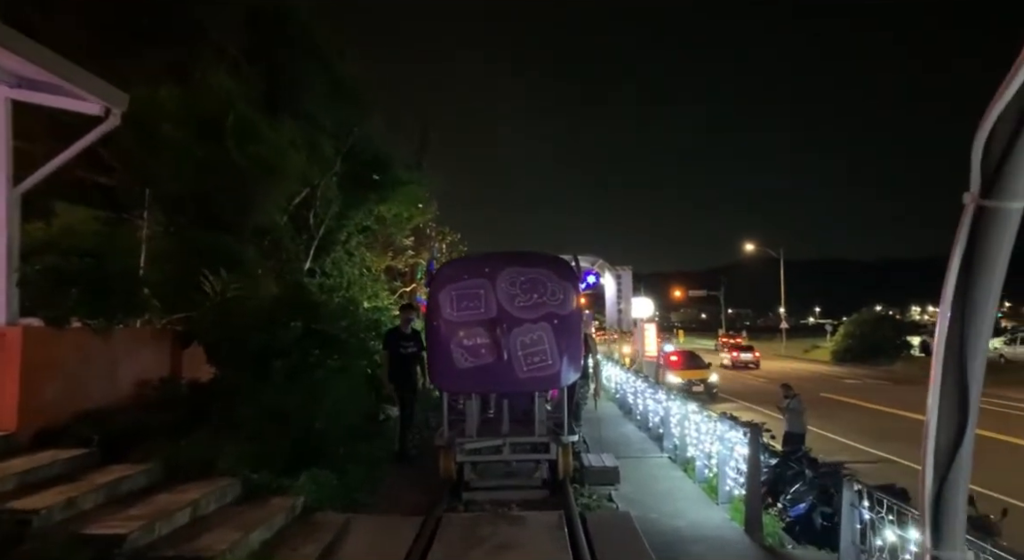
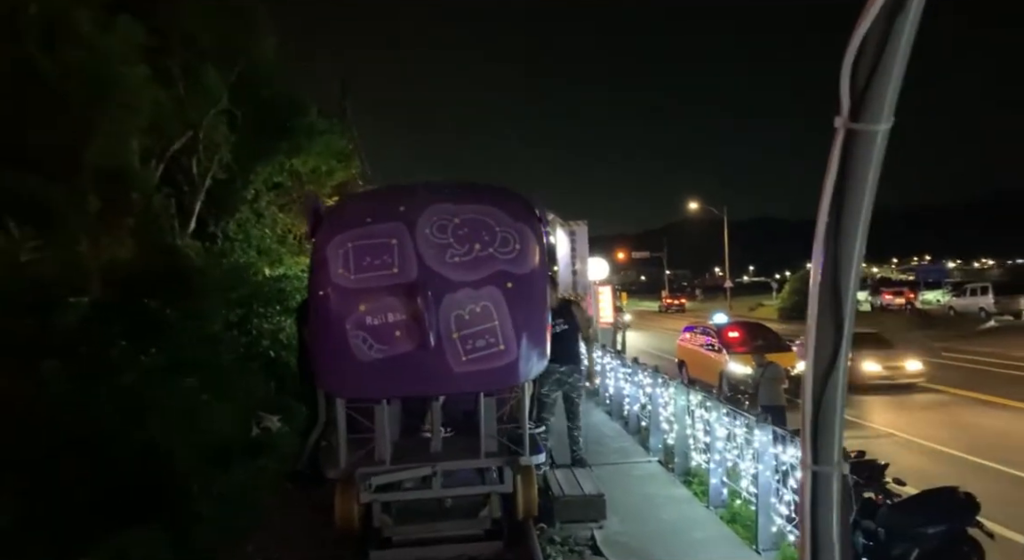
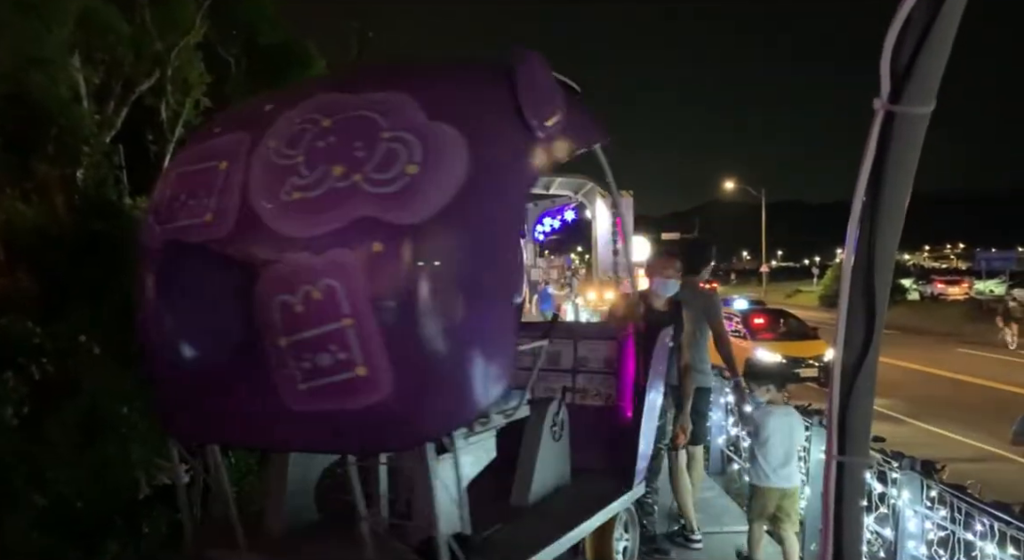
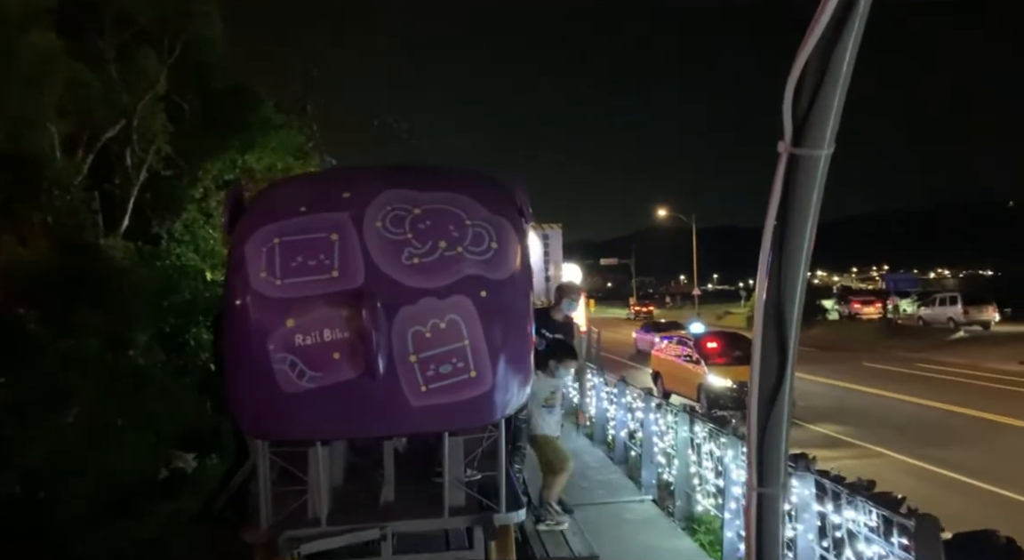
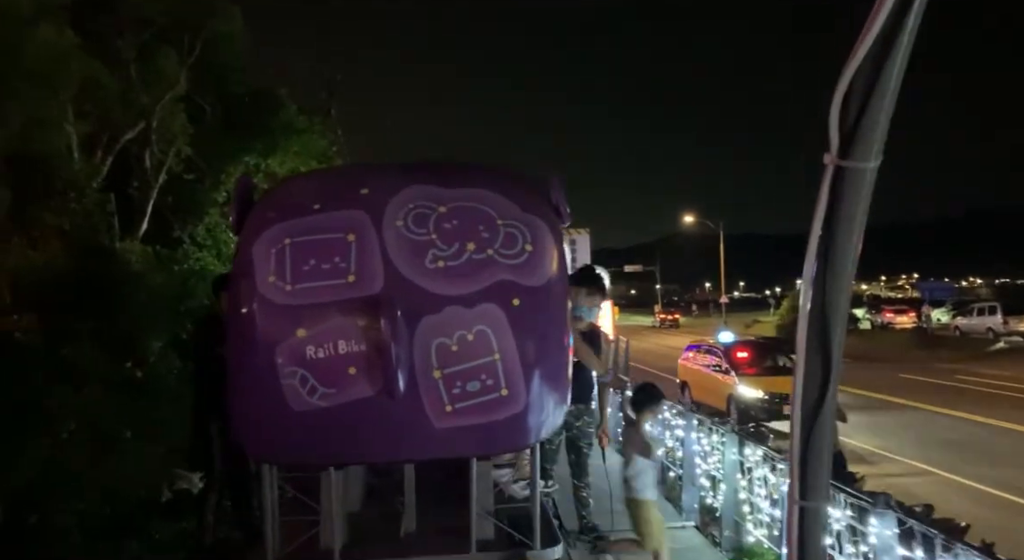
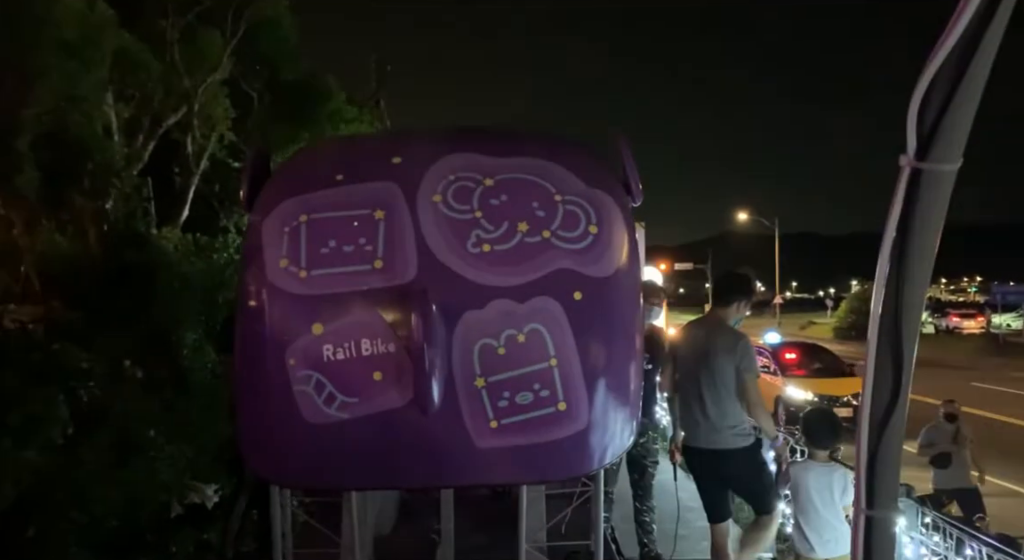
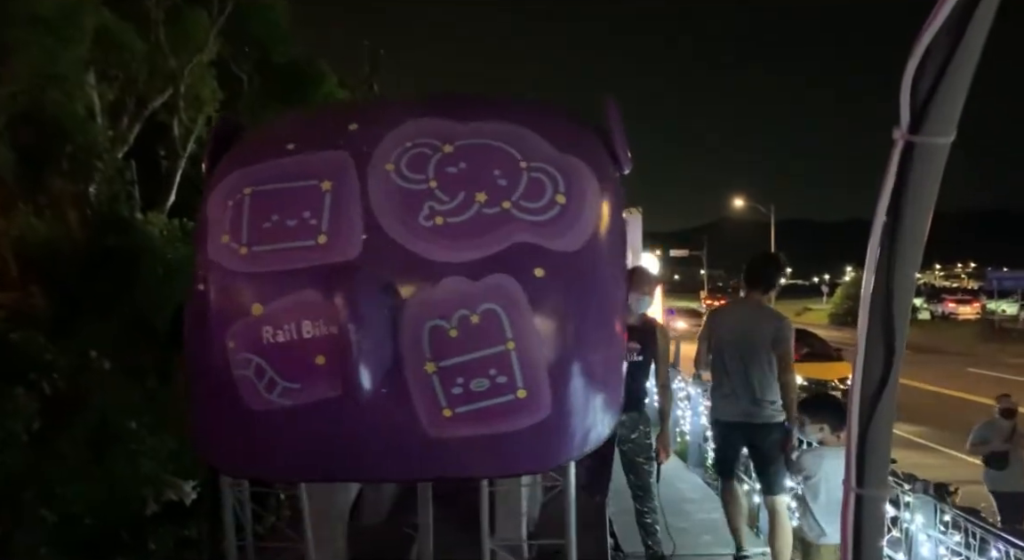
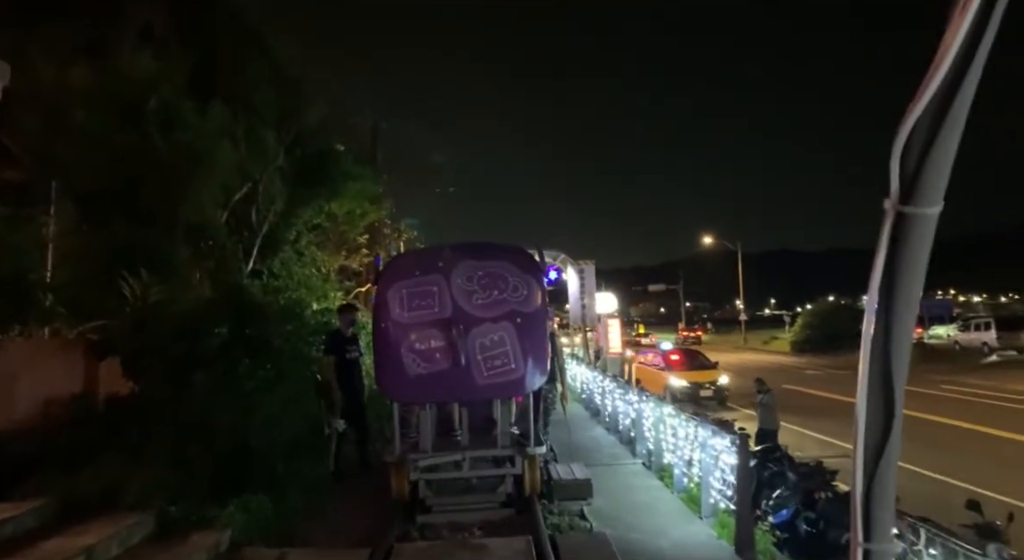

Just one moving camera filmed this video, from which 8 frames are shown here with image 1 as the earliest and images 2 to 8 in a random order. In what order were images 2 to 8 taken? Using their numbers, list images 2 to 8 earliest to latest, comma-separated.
8, 2, 4, 5, 6, 7, 3
